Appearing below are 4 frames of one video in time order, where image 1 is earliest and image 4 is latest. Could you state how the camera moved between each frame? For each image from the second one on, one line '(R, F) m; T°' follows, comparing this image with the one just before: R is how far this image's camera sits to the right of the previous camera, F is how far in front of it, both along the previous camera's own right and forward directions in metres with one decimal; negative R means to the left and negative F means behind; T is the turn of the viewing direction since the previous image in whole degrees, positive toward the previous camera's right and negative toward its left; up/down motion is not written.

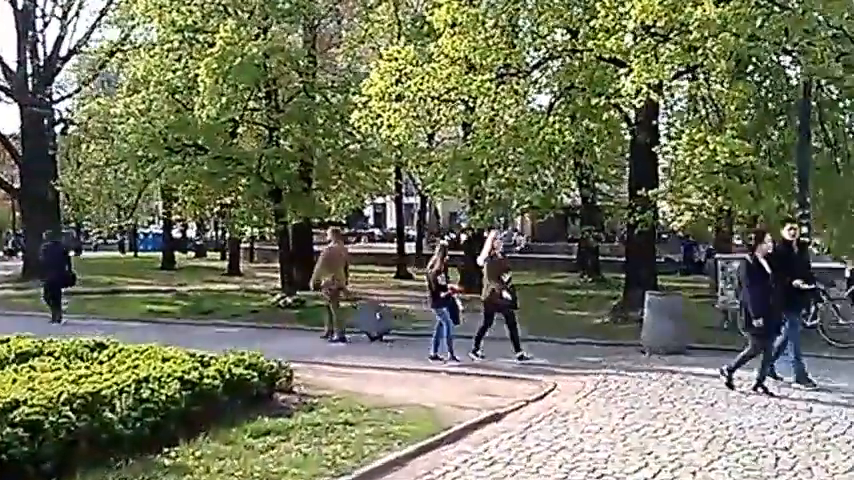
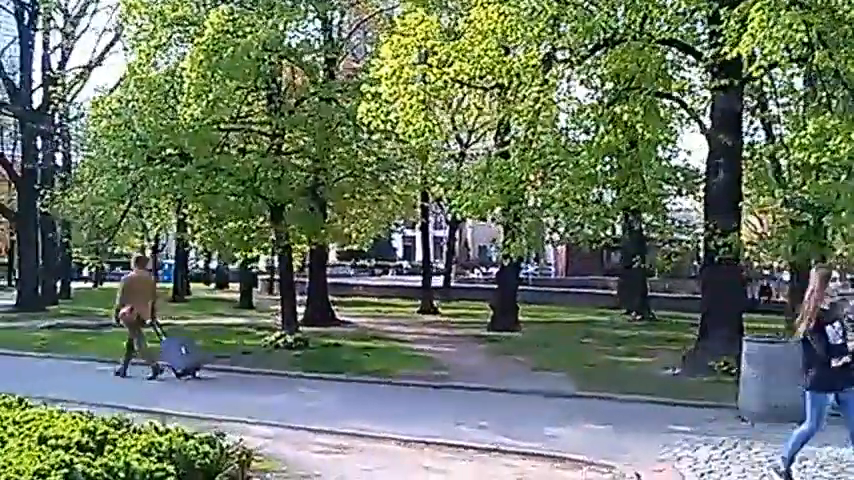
(+0.1, +4.1) m; -2°
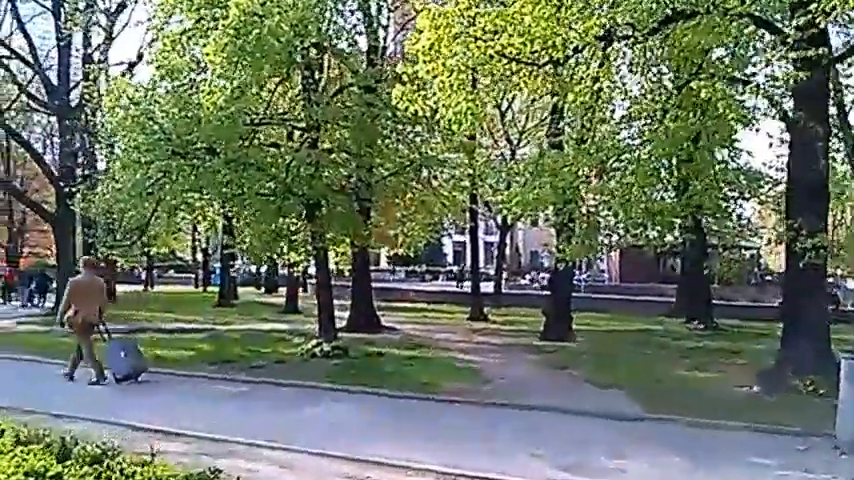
(+0.1, +1.7) m; -3°
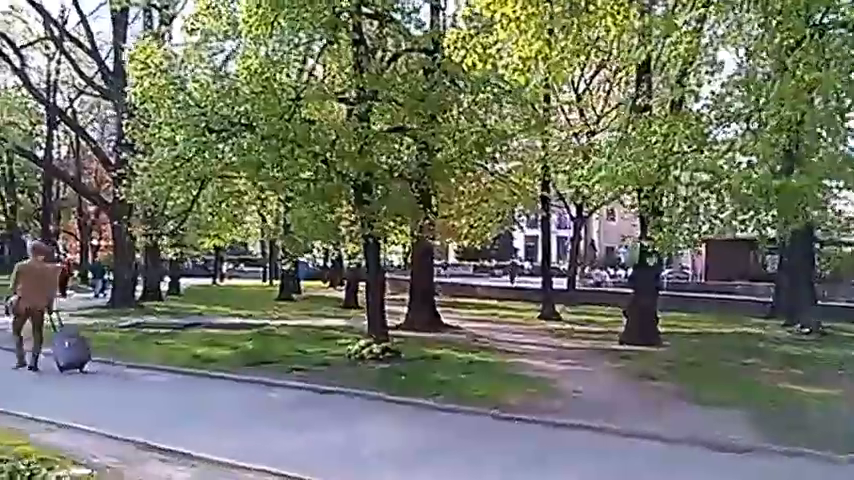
(+0.1, +2.5) m; -5°
